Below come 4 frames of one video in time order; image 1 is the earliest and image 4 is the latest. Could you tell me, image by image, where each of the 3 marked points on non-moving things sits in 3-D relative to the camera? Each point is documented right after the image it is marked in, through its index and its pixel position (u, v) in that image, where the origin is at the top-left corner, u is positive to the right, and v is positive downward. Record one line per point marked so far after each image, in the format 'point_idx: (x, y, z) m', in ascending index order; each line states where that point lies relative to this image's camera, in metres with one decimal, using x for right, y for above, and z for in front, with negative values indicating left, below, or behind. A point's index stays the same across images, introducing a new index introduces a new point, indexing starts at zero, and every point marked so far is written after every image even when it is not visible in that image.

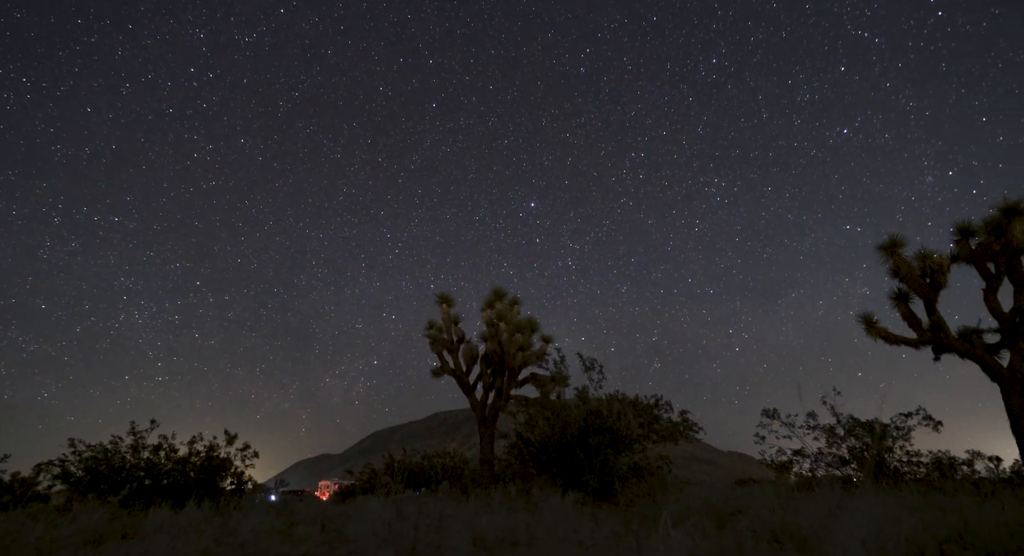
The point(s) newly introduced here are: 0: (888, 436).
0: (+8.6, -3.6, +14.7) m
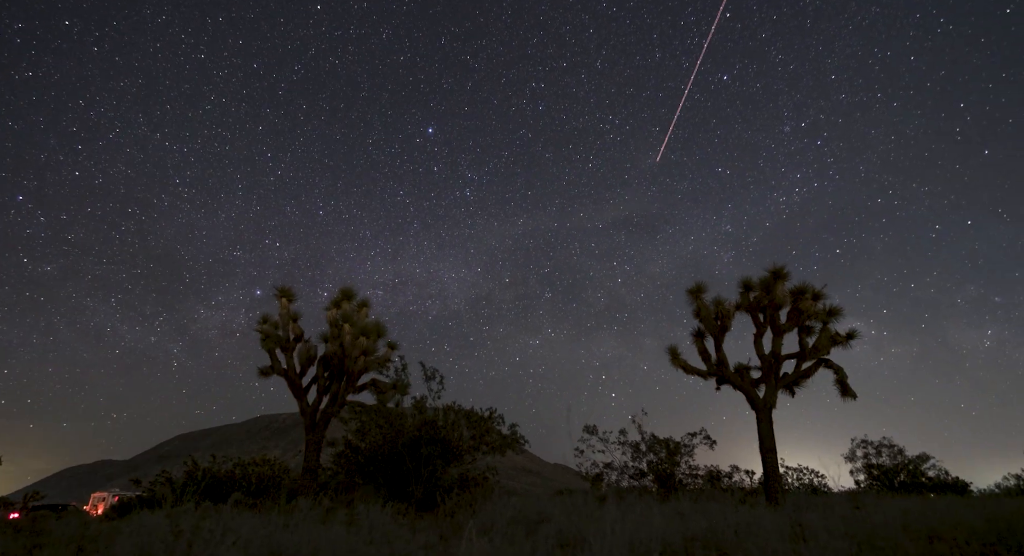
0: (+4.4, -4.6, +17.4) m
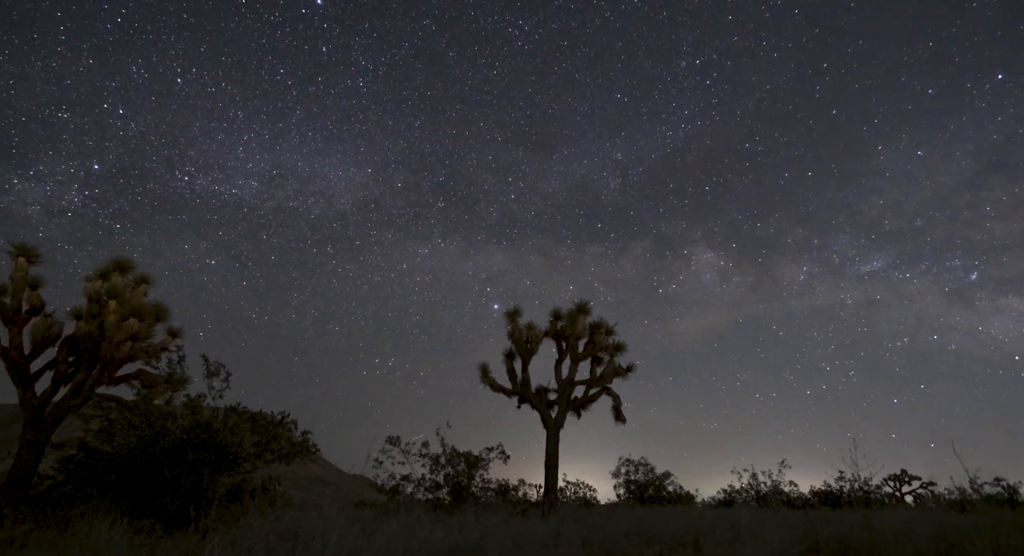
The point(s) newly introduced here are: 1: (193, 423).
0: (-1.0, -4.7, +17.1) m
1: (-7.1, -3.2, +14.7) m
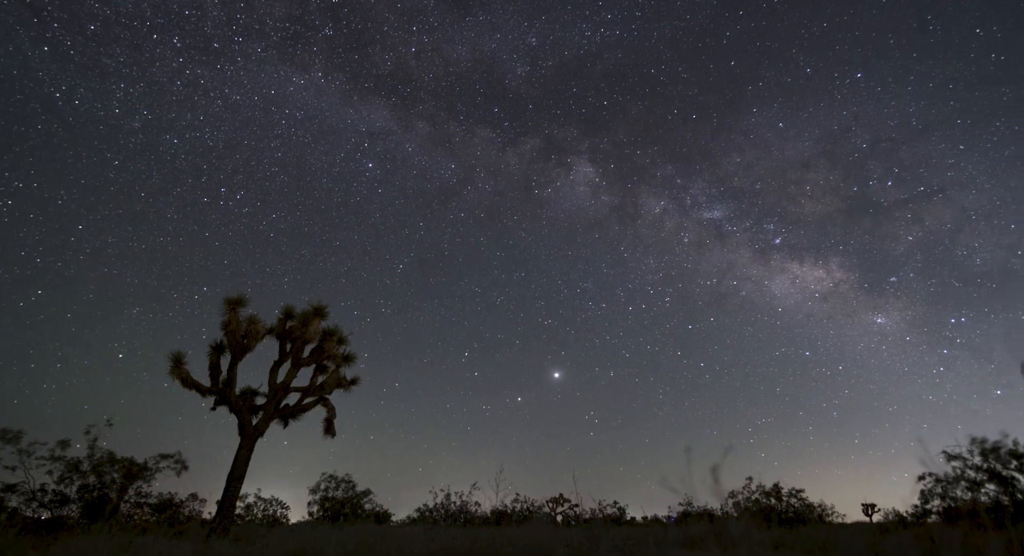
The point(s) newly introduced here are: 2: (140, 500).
0: (-7.7, -4.0, +13.6) m
1: (-12.7, -1.6, +9.7) m
2: (-7.6, -4.5, +13.7) m
